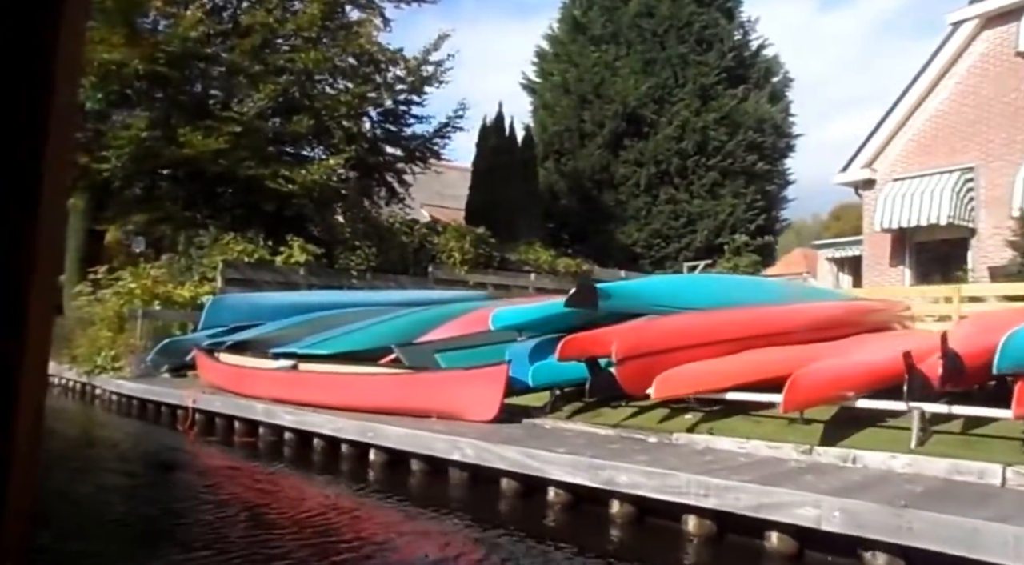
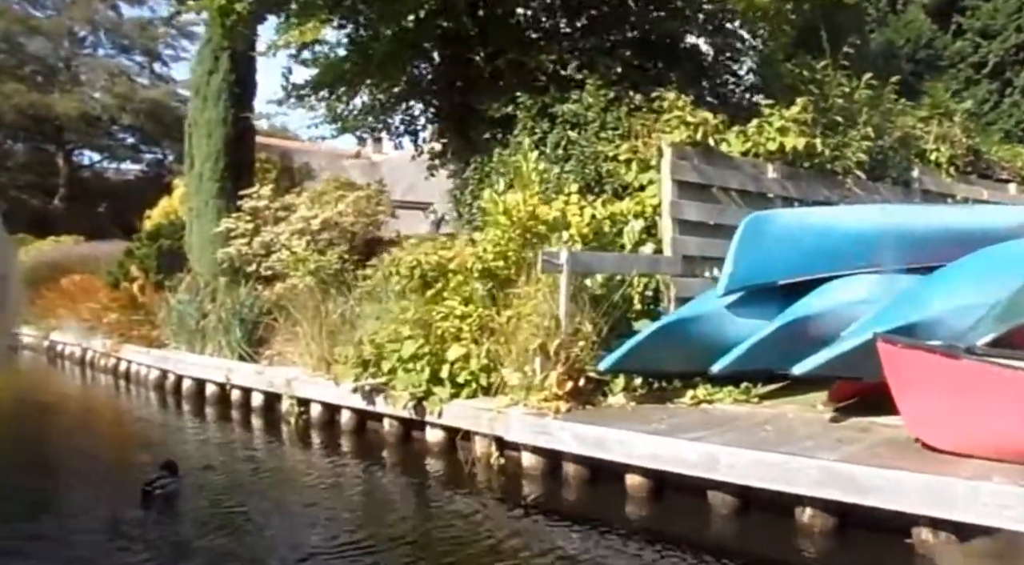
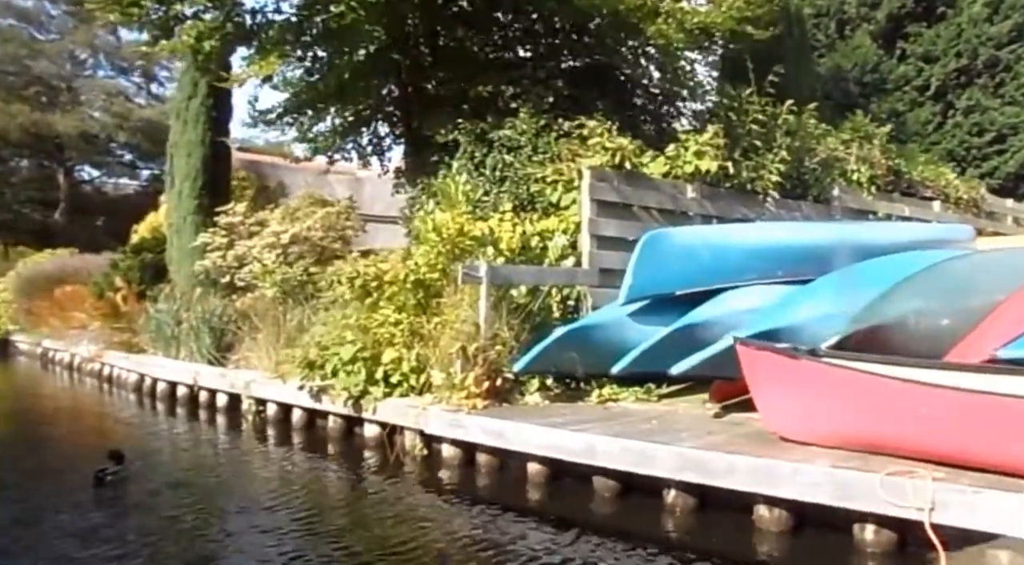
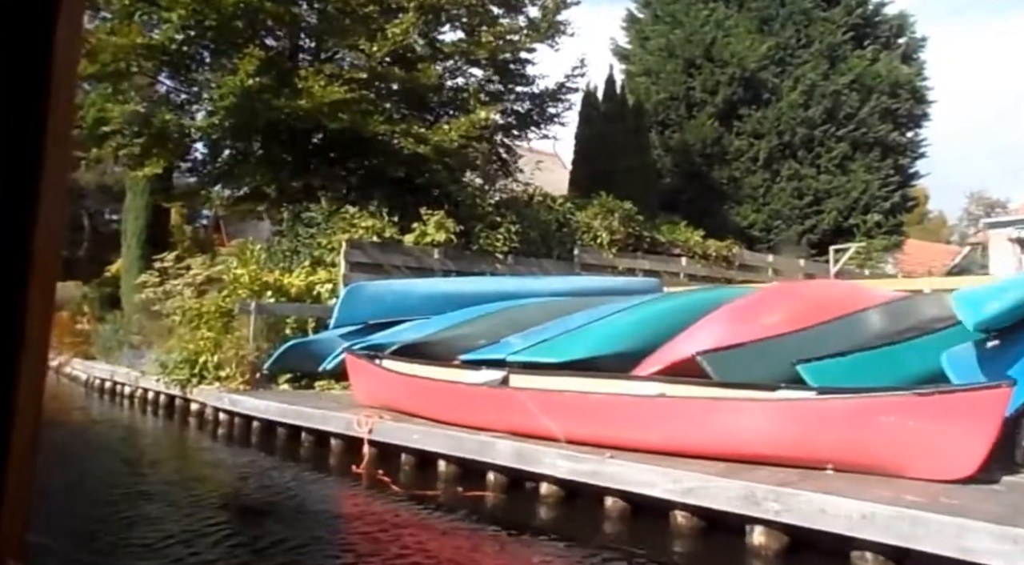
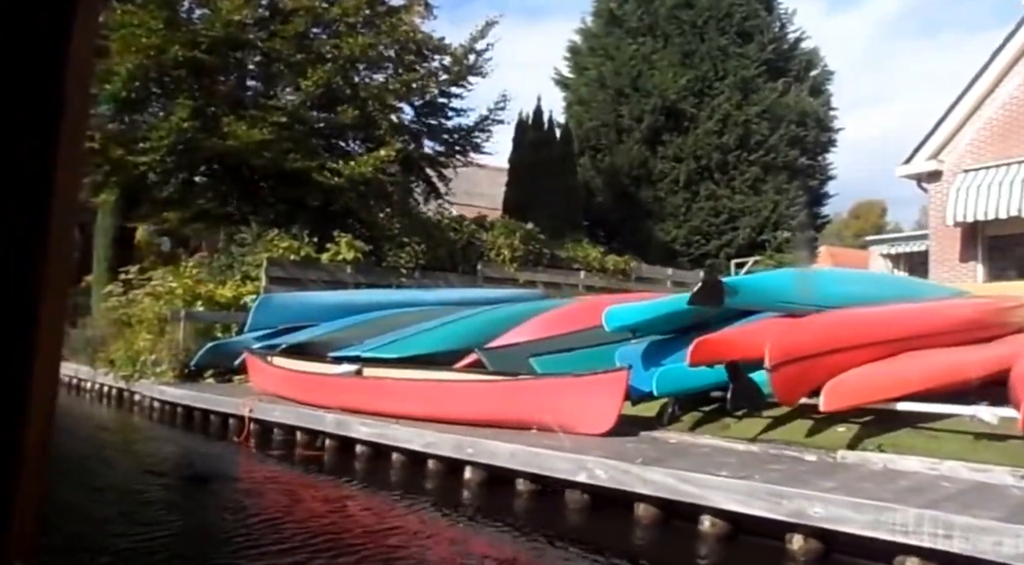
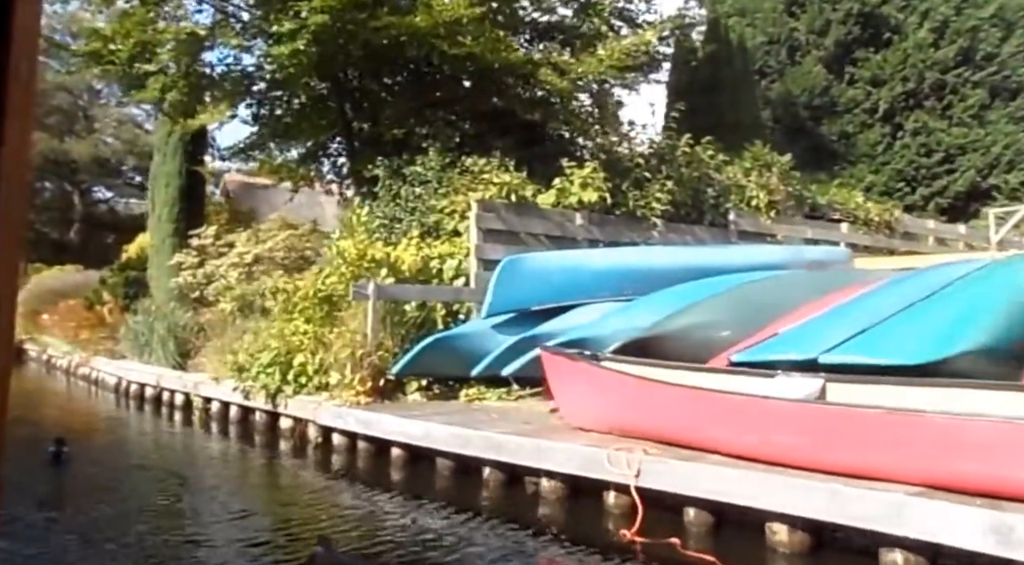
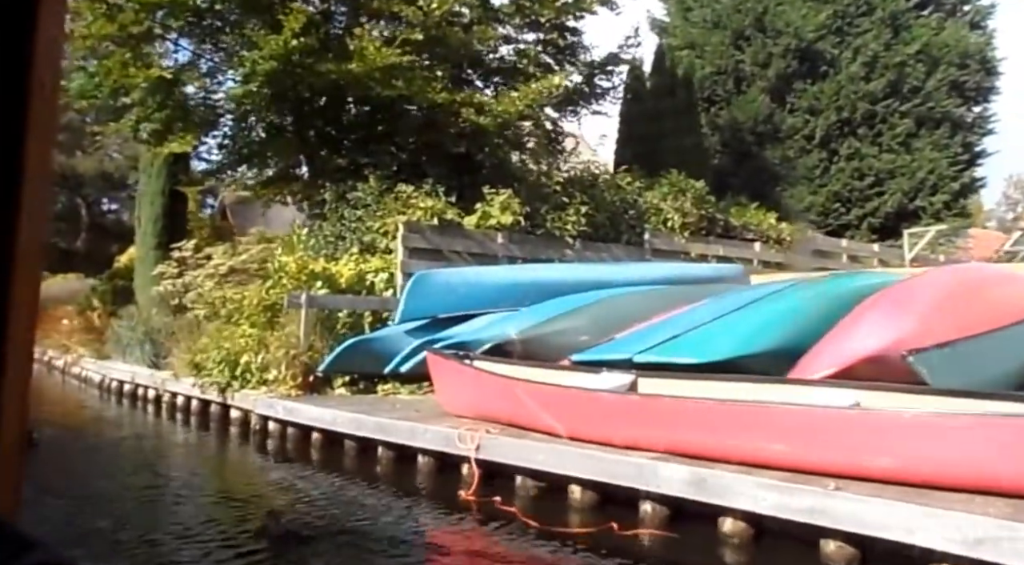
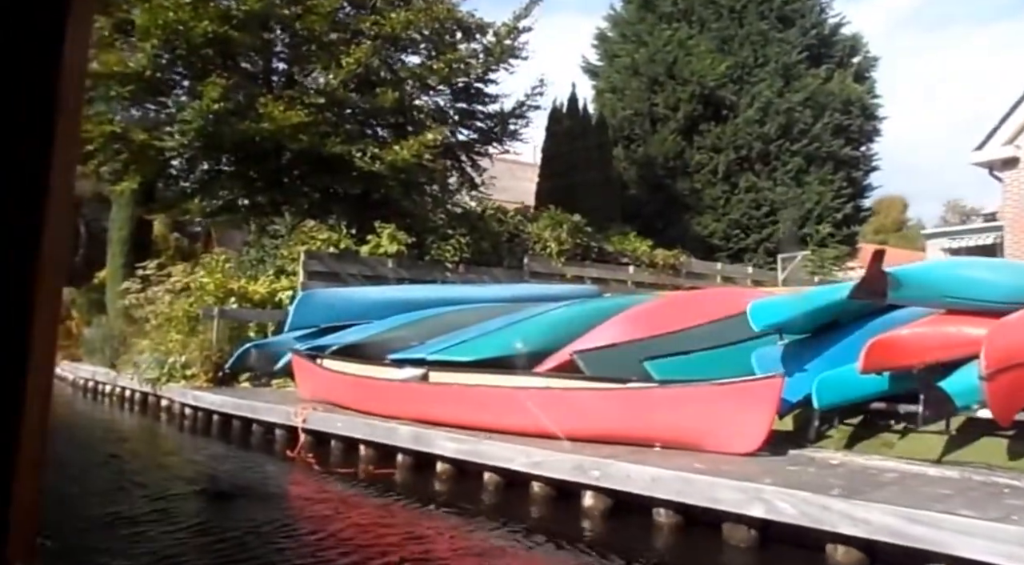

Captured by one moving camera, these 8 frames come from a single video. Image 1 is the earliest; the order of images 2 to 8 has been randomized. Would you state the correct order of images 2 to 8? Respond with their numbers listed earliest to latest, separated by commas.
5, 8, 4, 7, 6, 3, 2
